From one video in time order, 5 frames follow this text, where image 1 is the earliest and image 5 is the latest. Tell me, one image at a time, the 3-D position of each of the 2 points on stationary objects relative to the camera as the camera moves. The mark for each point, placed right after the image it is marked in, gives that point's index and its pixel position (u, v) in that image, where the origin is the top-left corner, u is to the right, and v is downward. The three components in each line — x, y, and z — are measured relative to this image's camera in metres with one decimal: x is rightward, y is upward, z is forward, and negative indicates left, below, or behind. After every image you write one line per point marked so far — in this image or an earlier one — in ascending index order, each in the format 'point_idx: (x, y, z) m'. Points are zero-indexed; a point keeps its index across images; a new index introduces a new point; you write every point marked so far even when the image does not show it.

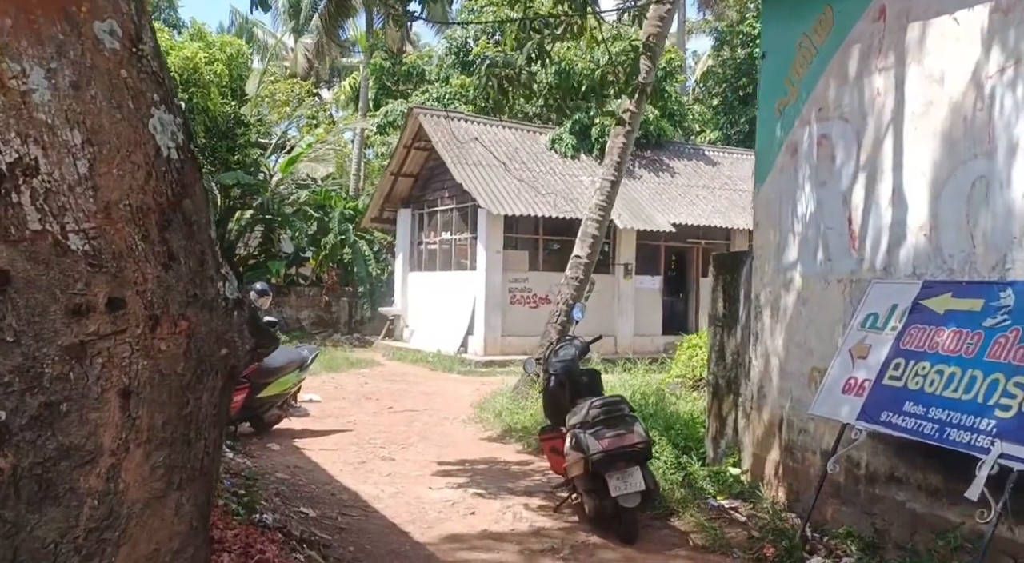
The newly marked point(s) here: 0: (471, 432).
0: (-0.4, -1.3, +8.4) m
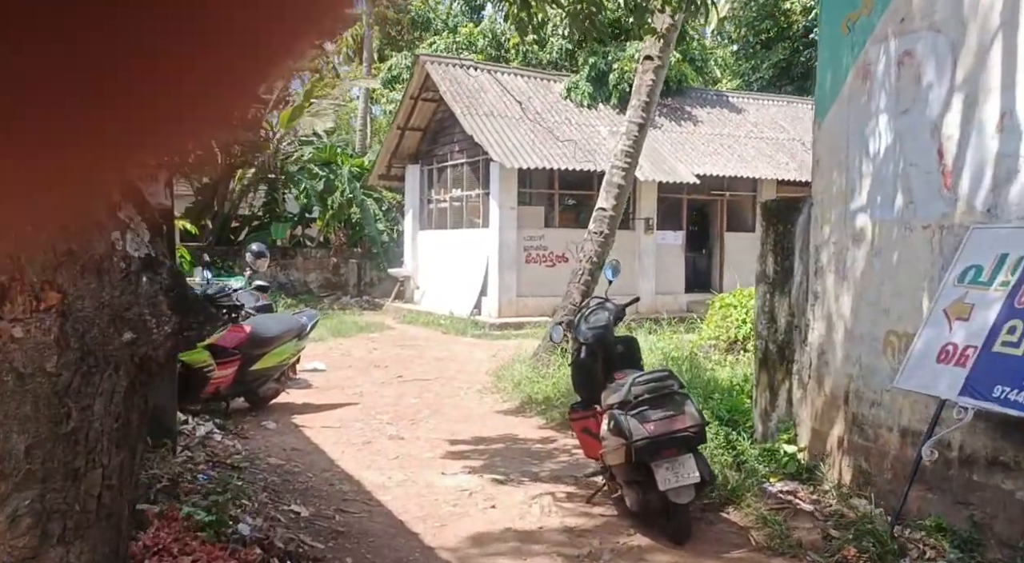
0: (-0.2, -1.0, +7.7) m
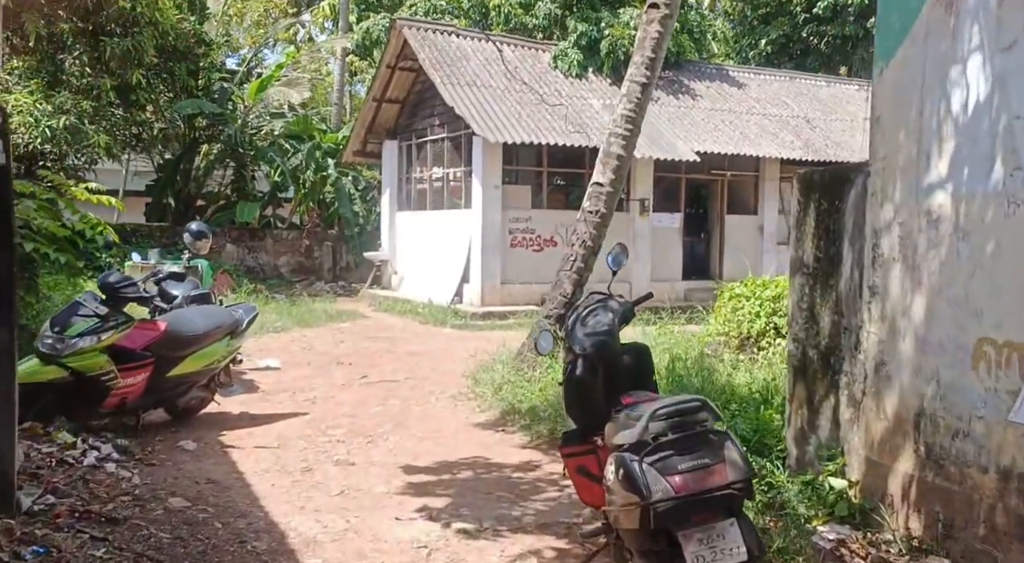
0: (-0.3, -0.9, +6.5) m
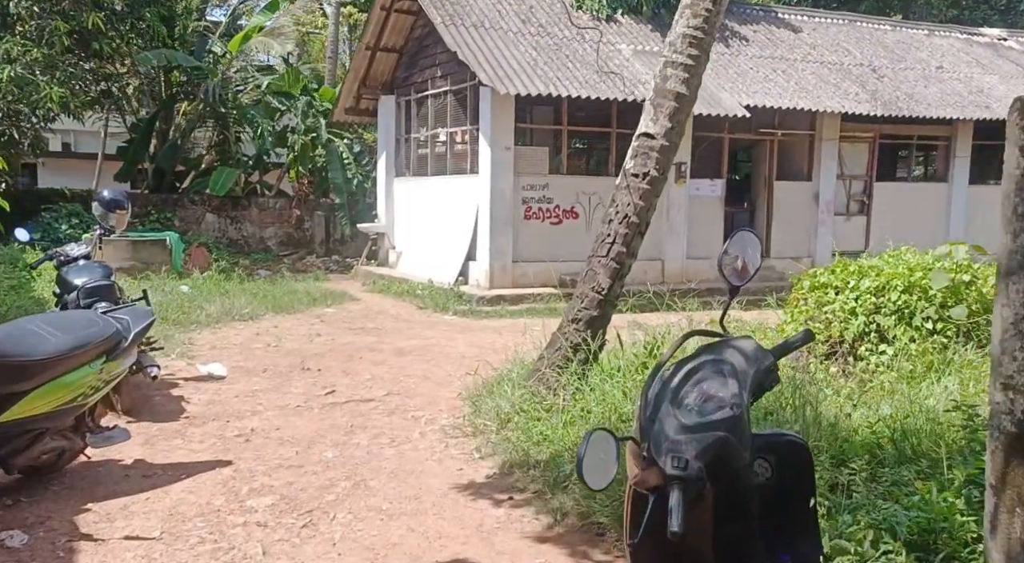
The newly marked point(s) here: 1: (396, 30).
0: (-0.3, -0.8, +4.5) m
1: (-1.6, +3.4, +13.5) m
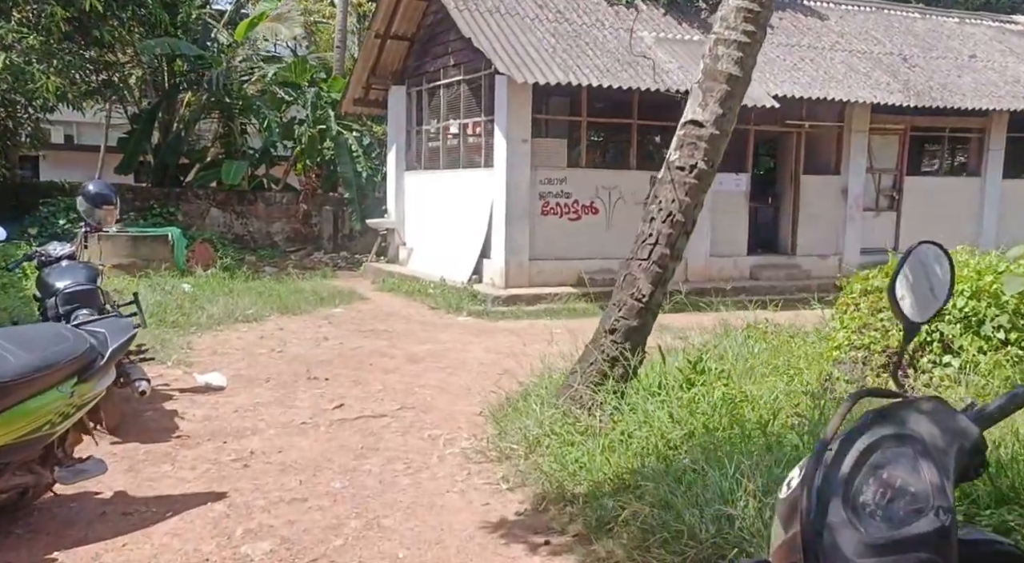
0: (-0.1, -0.9, +4.0) m
1: (-1.4, +3.5, +12.9) m
